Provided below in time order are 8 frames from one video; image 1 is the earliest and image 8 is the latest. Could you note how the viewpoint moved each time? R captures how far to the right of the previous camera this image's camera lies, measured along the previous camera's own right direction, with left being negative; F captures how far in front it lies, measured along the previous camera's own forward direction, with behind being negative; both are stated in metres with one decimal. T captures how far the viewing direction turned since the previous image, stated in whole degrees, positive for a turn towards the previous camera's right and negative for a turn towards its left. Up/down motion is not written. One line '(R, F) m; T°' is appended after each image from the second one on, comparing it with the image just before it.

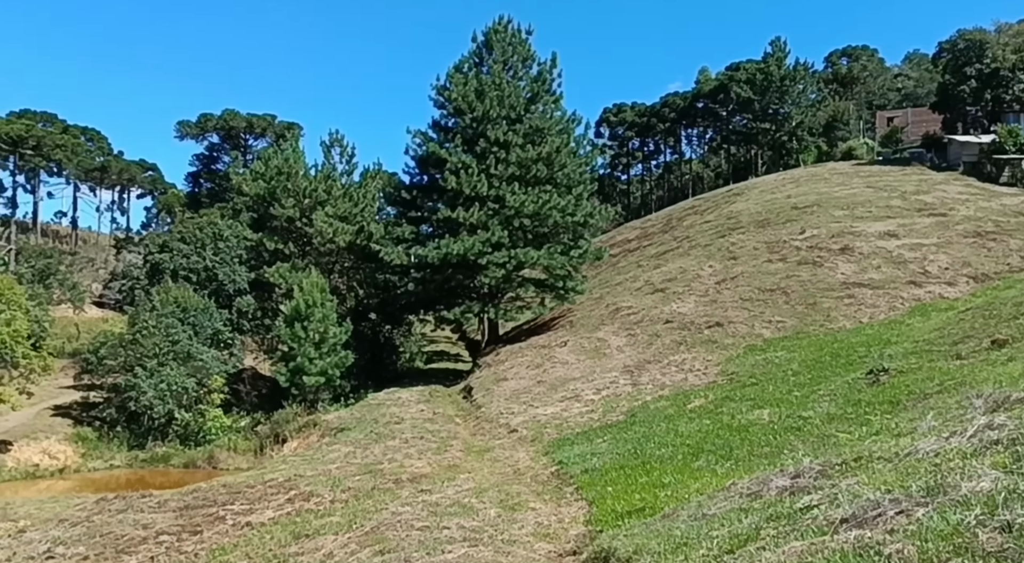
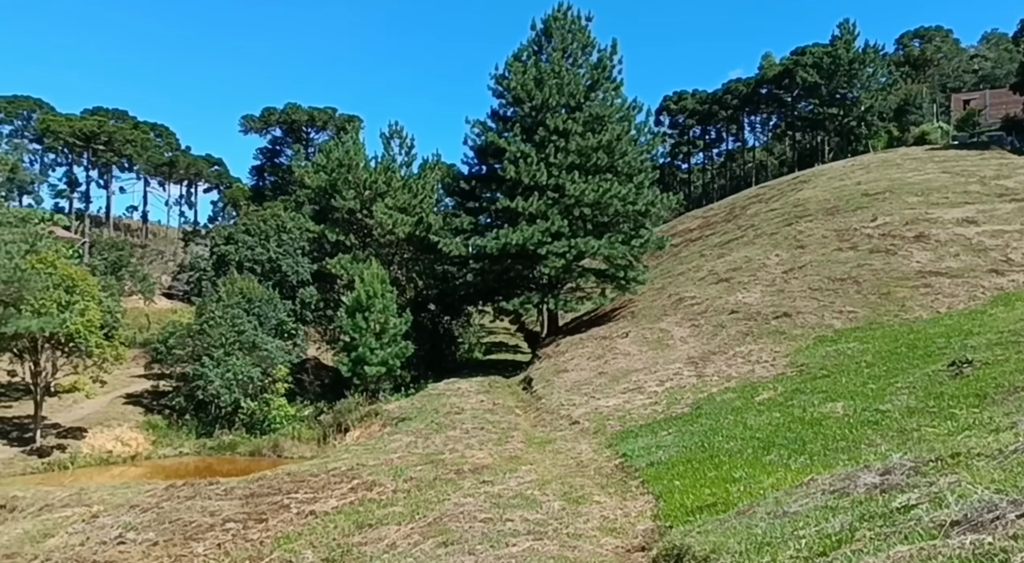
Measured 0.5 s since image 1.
(-0.1, +0.2) m; -4°
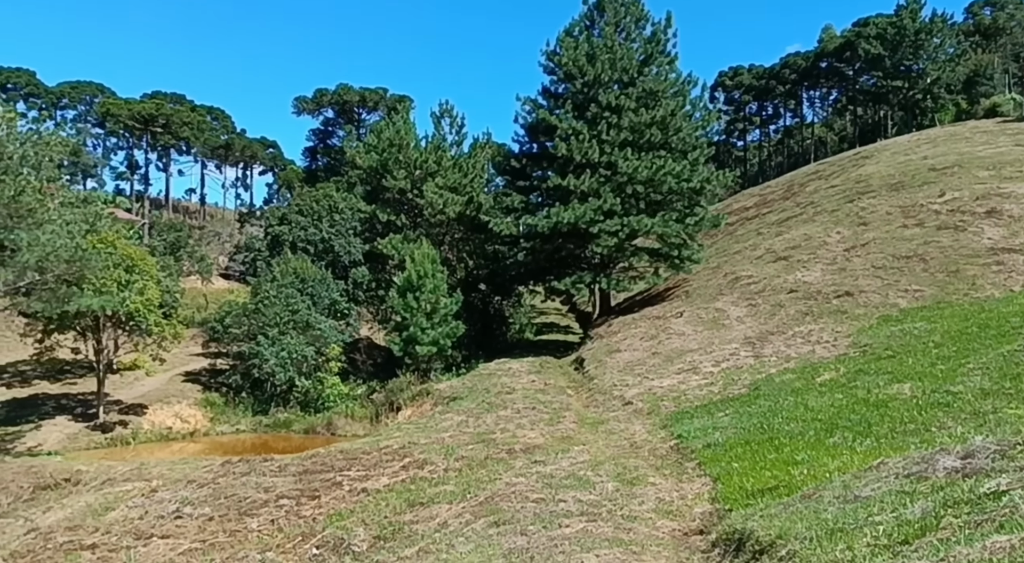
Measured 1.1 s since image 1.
(0.0, +0.2) m; -4°
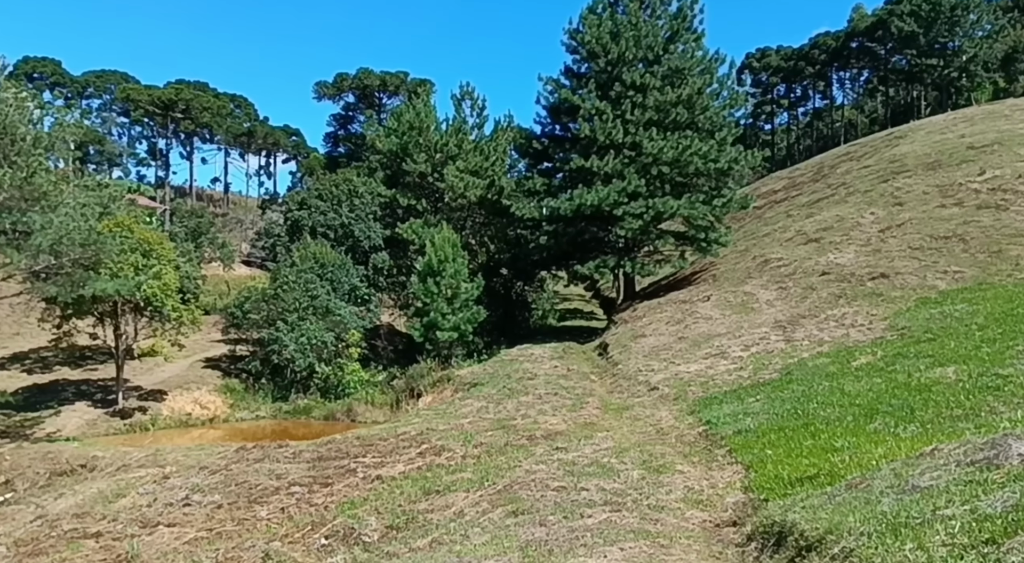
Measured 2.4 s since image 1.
(+0.1, +0.6) m; -2°
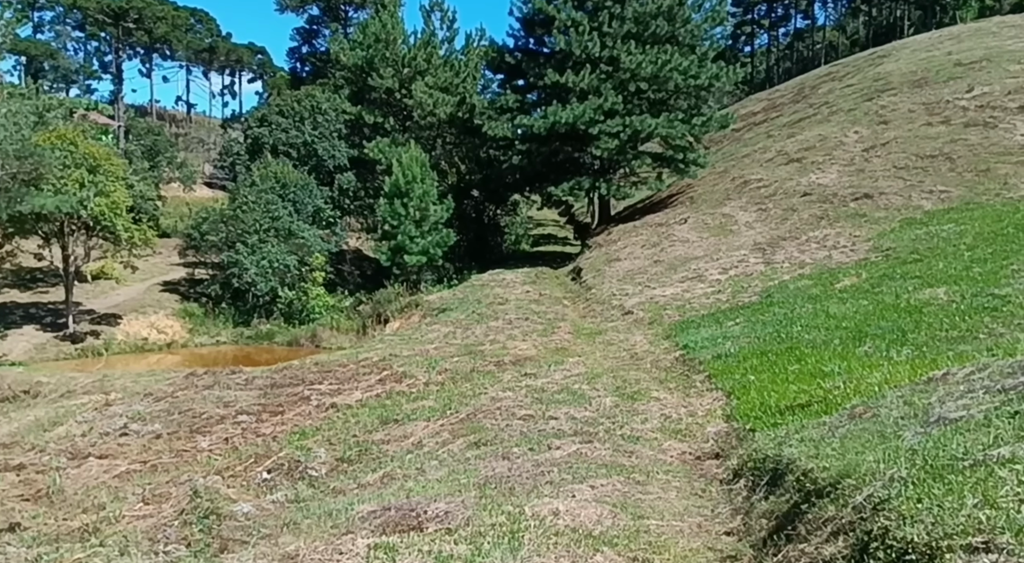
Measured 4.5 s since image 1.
(+0.1, +0.9) m; +2°
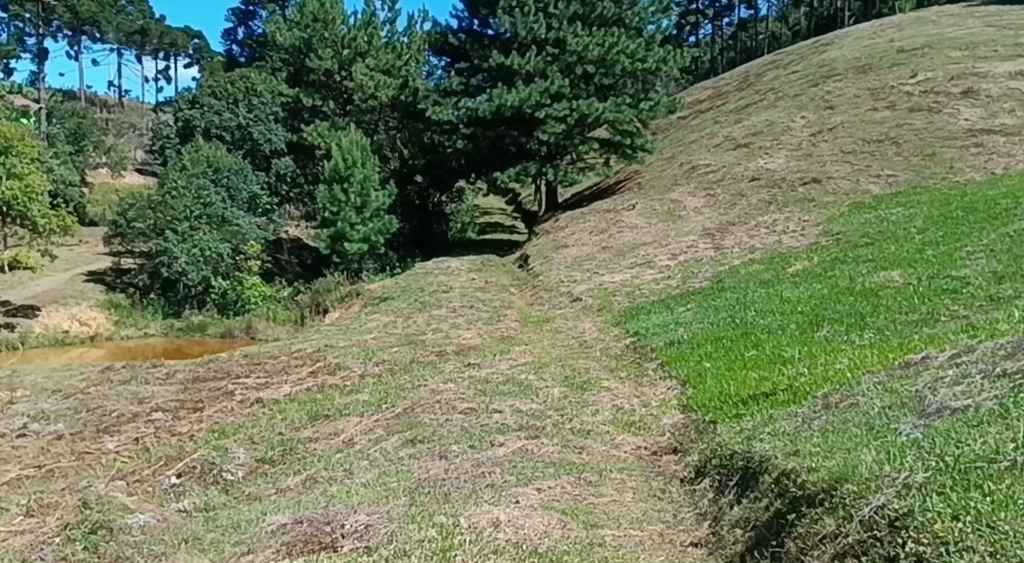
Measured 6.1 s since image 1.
(+0.1, +0.7) m; +4°
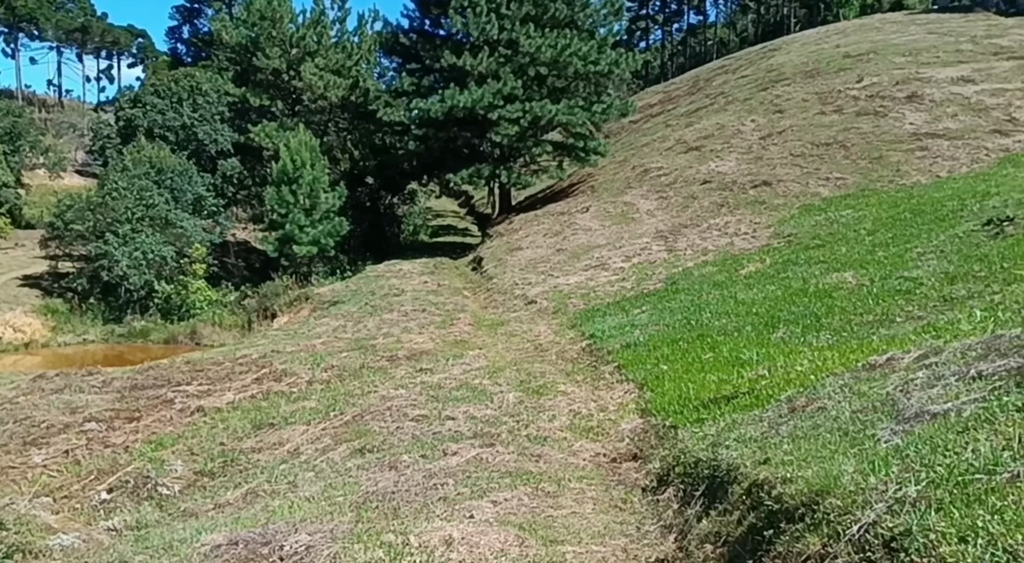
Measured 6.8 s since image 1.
(0.0, +0.3) m; +3°
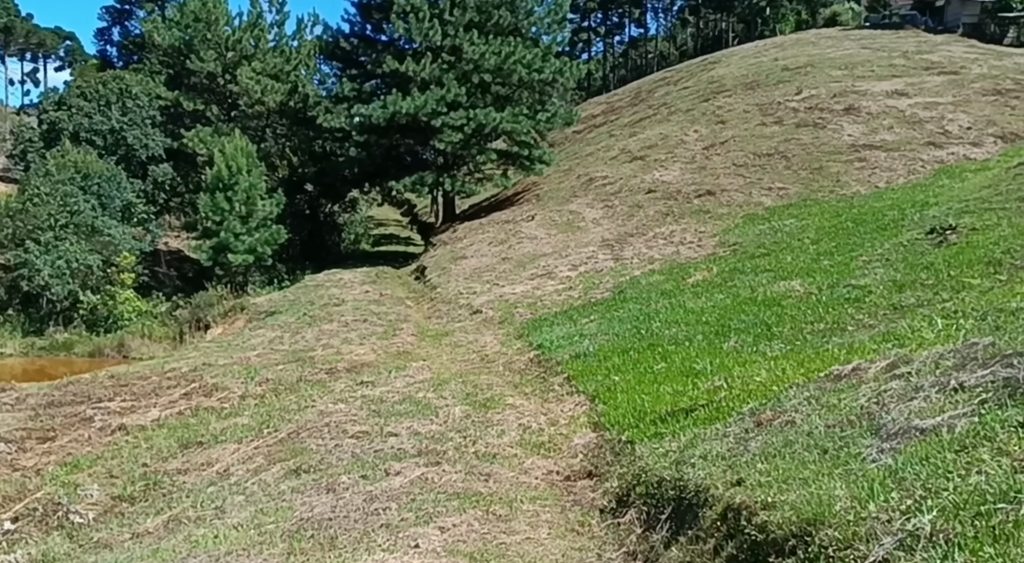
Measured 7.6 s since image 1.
(0.0, +0.3) m; +4°
